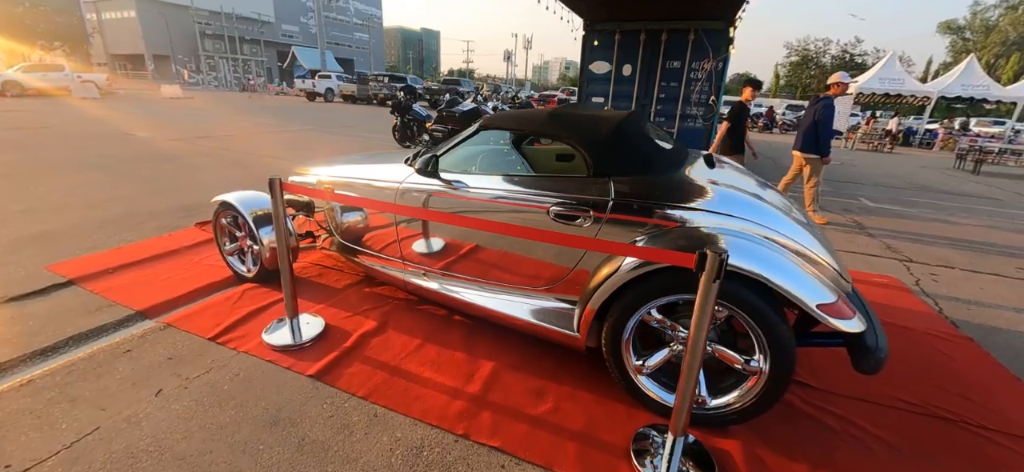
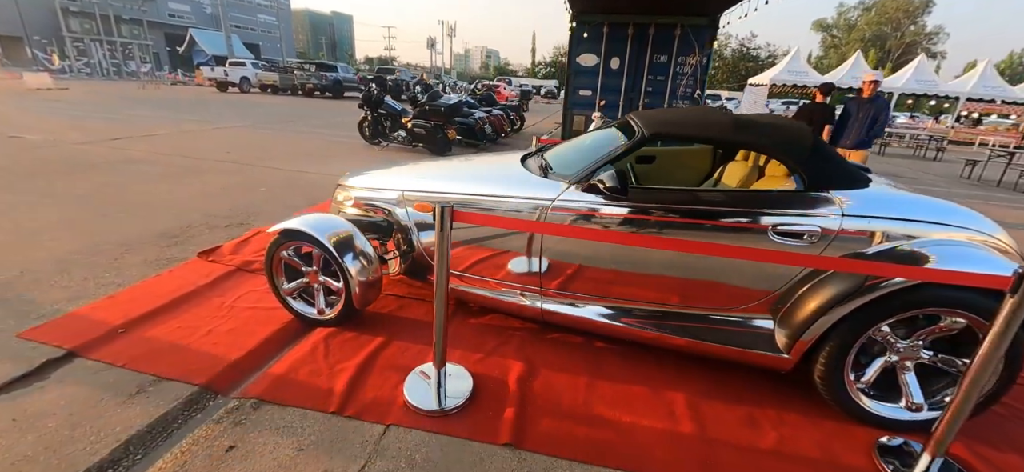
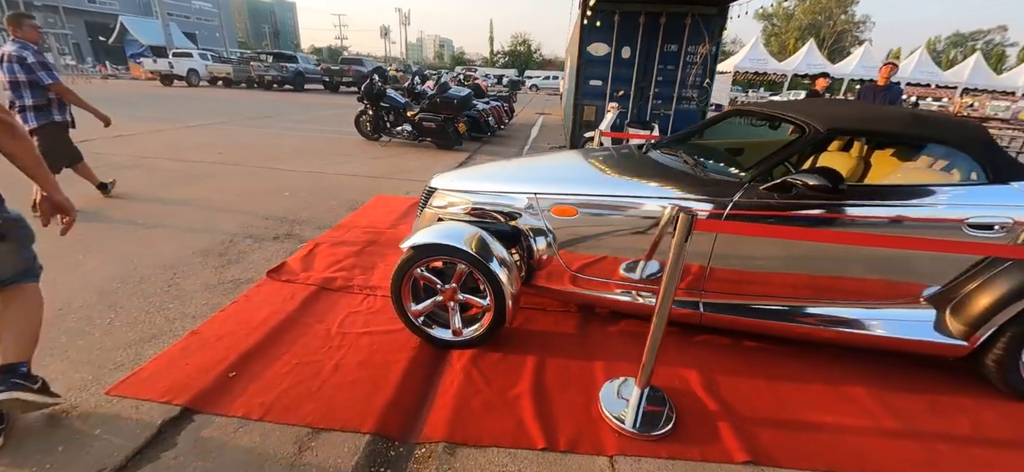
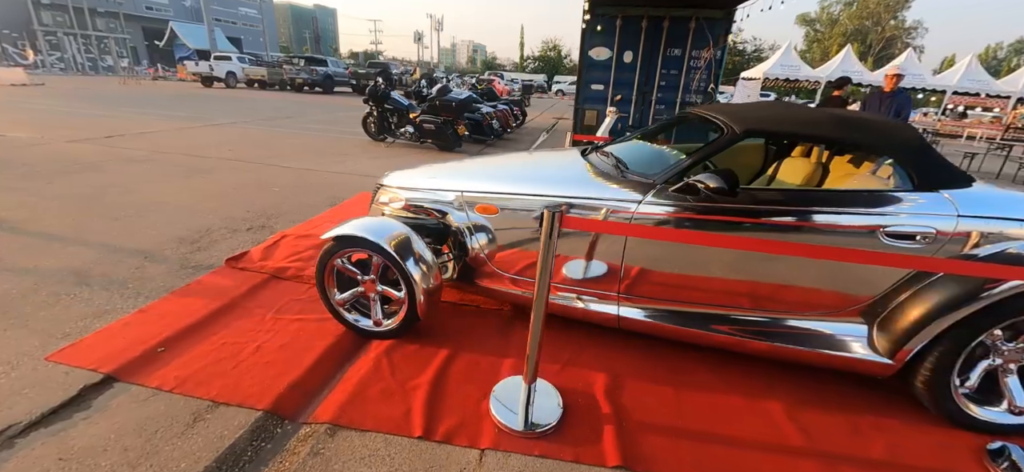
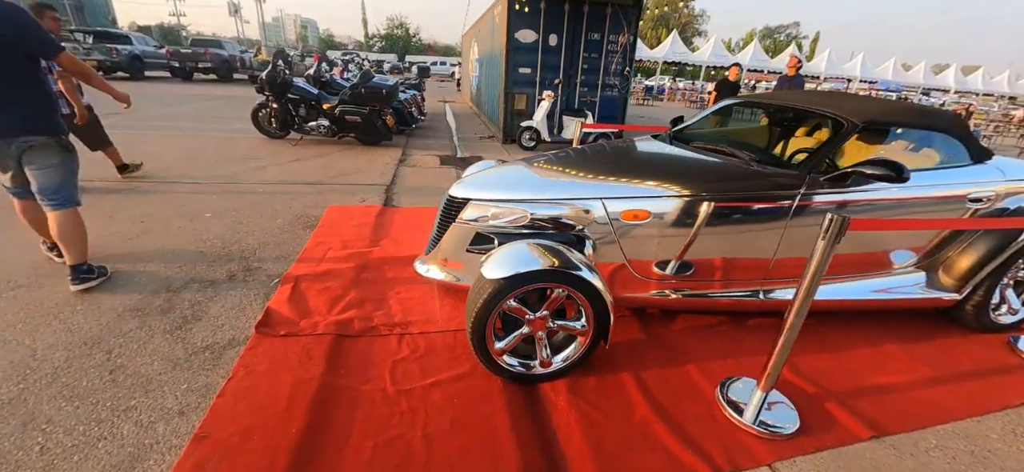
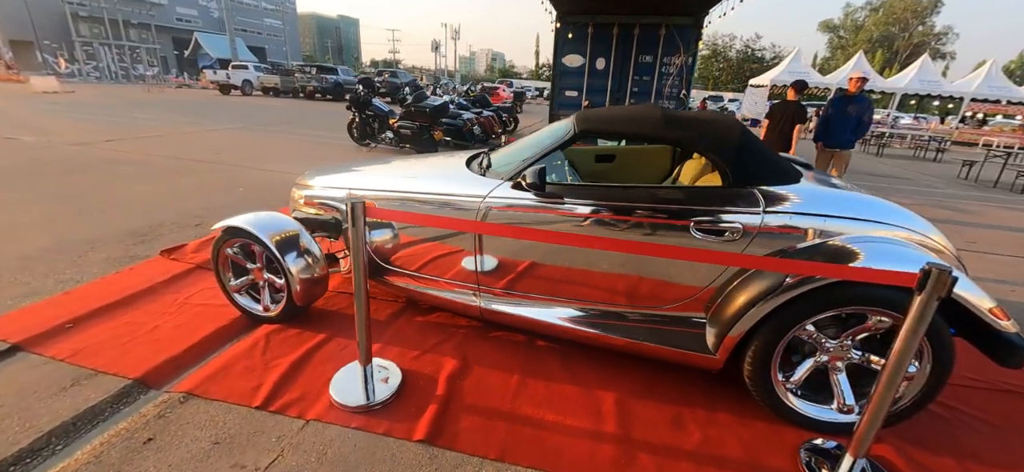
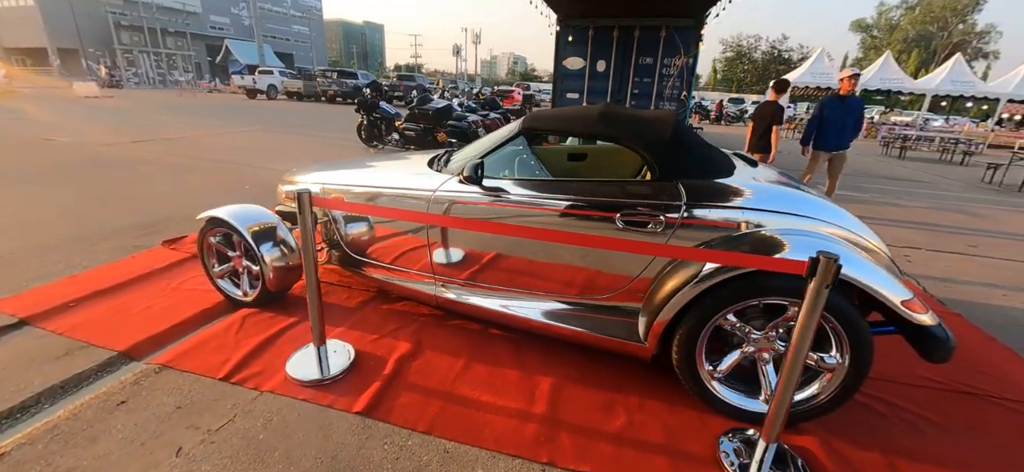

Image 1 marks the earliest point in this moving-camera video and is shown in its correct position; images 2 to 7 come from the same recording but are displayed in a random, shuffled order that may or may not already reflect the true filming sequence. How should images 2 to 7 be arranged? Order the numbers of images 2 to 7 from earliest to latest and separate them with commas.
7, 6, 2, 4, 3, 5
